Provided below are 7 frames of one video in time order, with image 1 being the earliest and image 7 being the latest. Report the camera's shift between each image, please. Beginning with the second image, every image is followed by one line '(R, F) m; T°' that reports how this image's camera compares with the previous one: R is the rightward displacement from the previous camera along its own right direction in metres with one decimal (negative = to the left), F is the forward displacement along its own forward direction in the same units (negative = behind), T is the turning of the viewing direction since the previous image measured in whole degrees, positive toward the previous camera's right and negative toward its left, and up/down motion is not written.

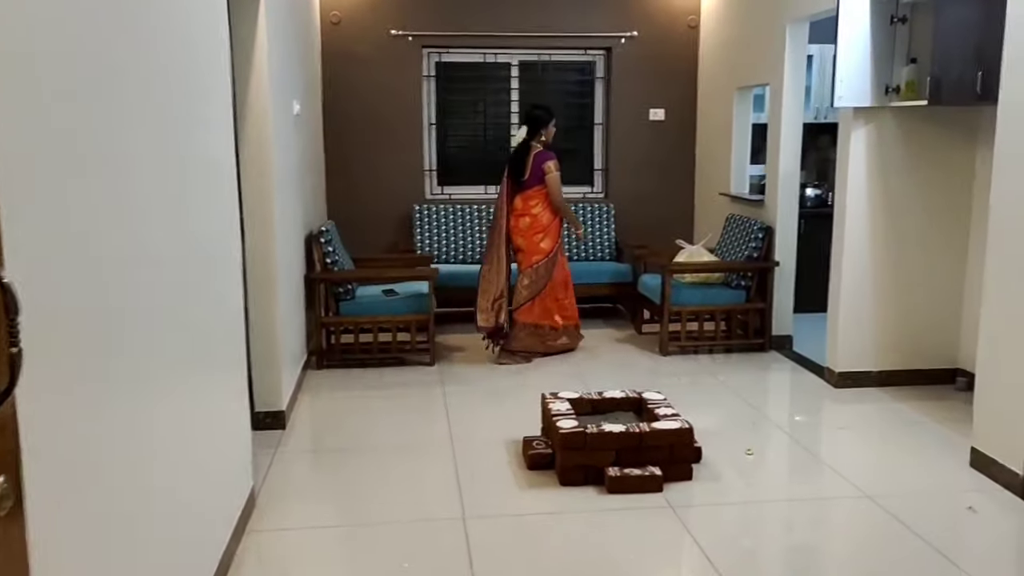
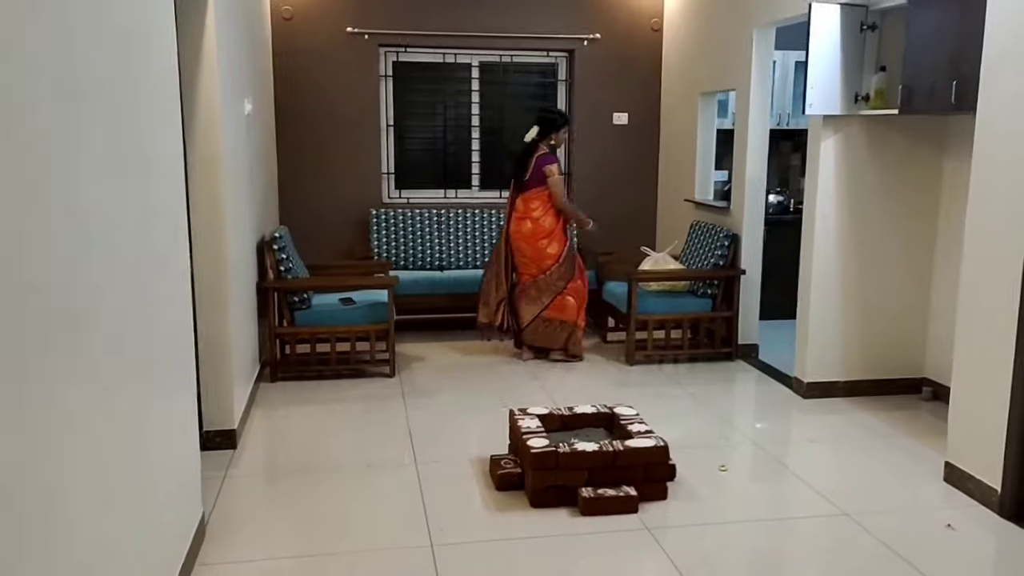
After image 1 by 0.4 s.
(-0.1, +0.2) m; +3°
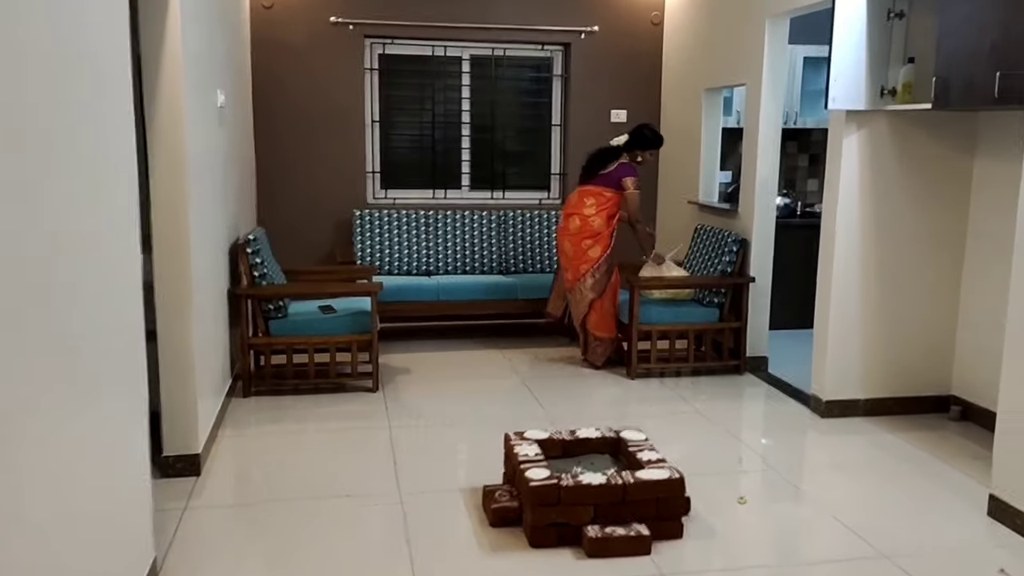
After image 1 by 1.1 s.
(0.0, +0.4) m; +1°
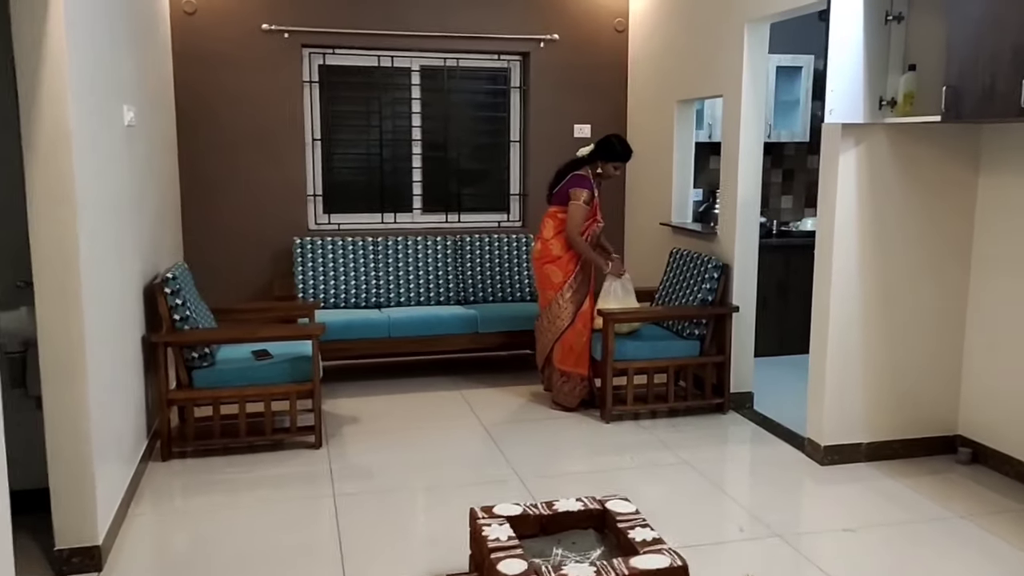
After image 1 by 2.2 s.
(0.0, +0.5) m; +3°
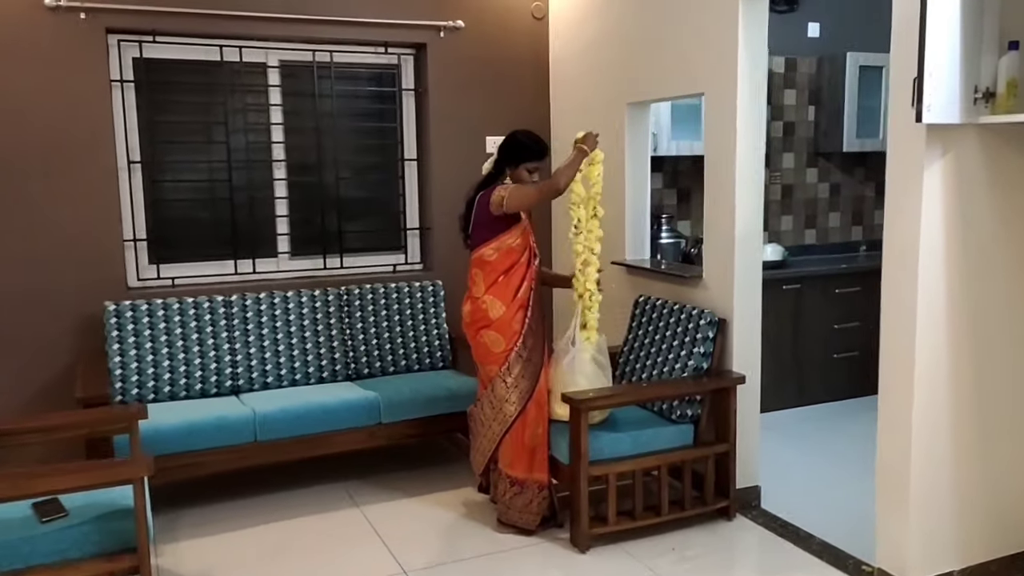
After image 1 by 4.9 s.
(-0.2, +1.3) m; +10°
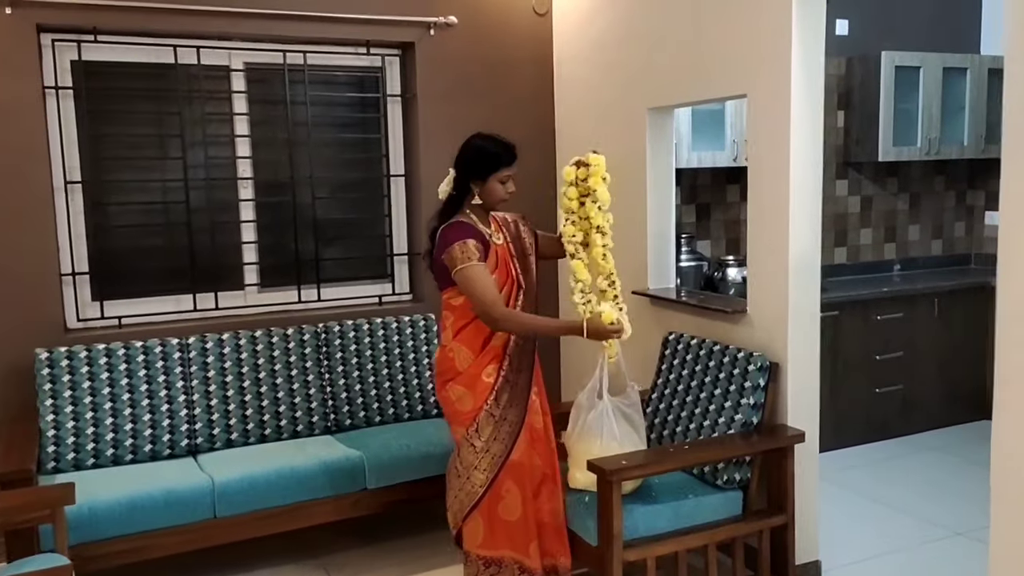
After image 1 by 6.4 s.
(-0.1, +0.5) m; +1°
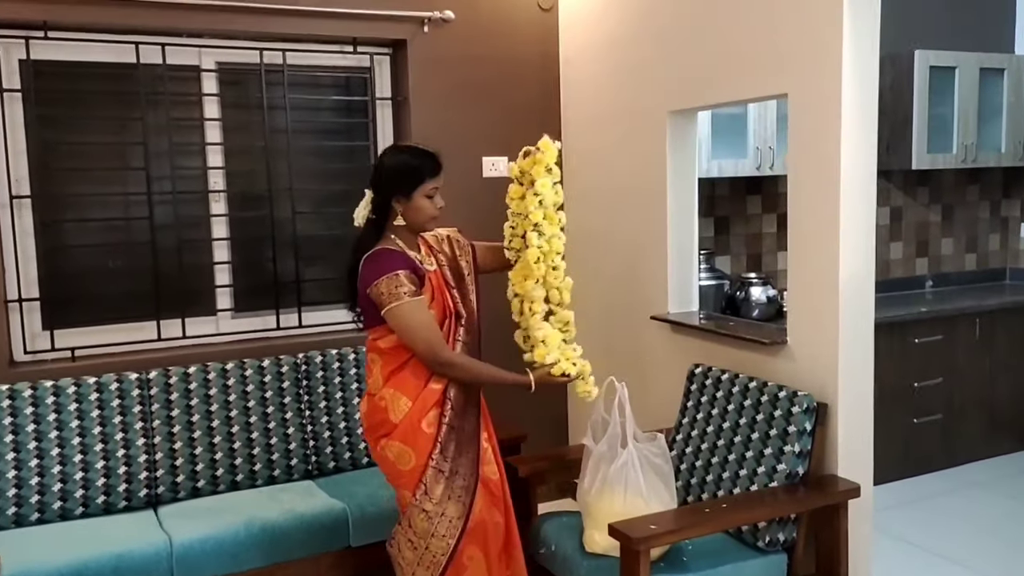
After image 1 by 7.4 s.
(0.0, +0.4) m; 0°
